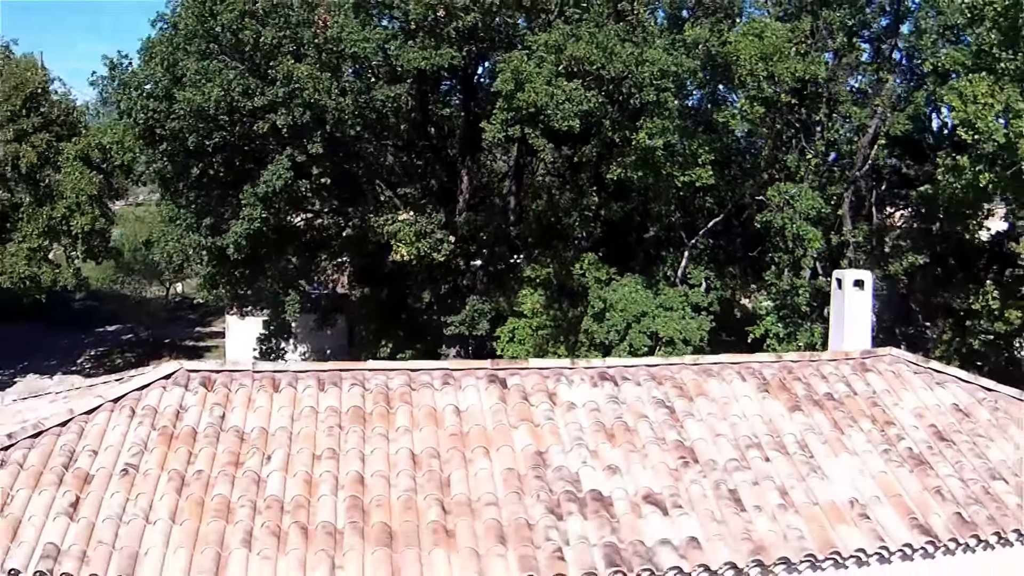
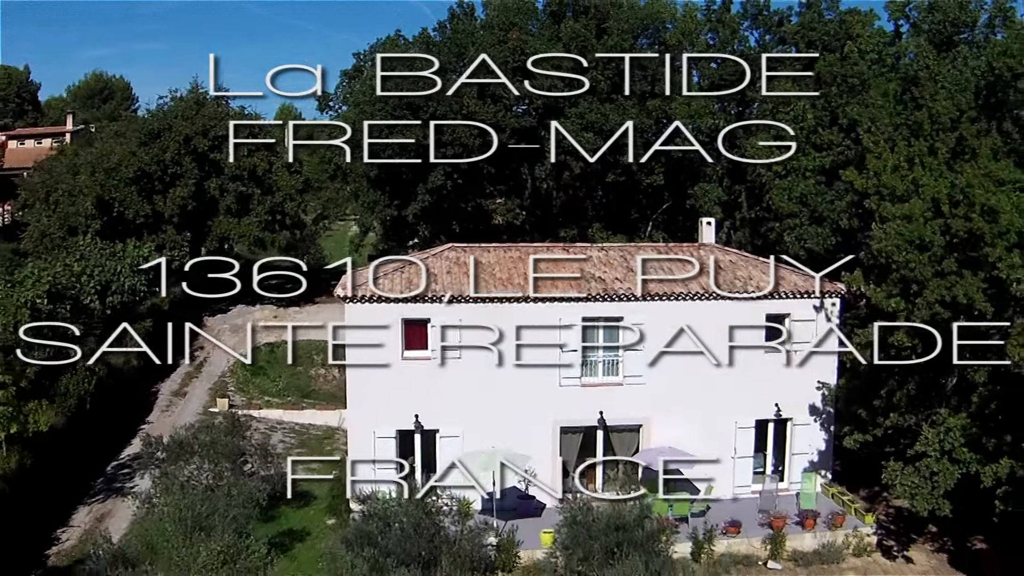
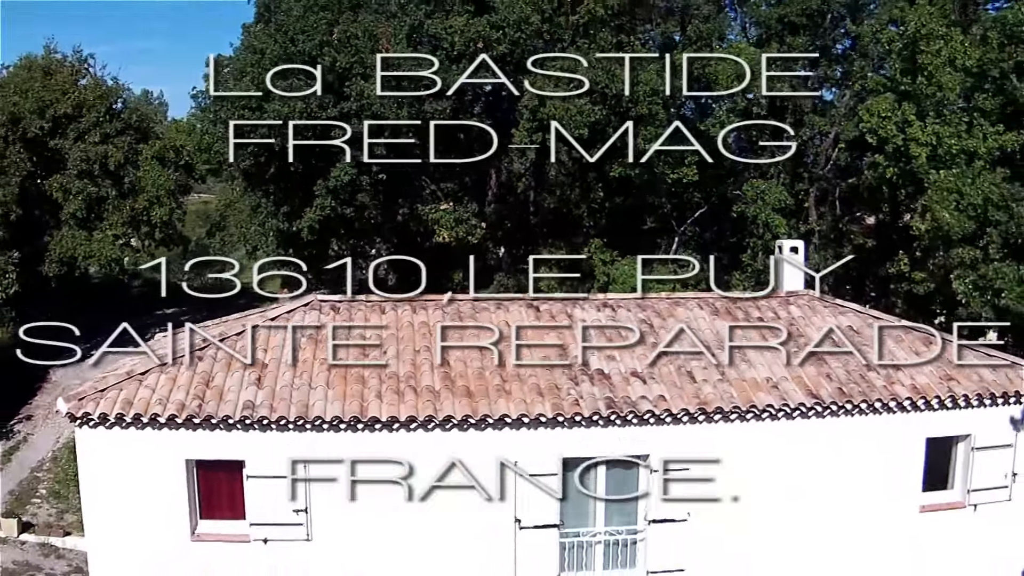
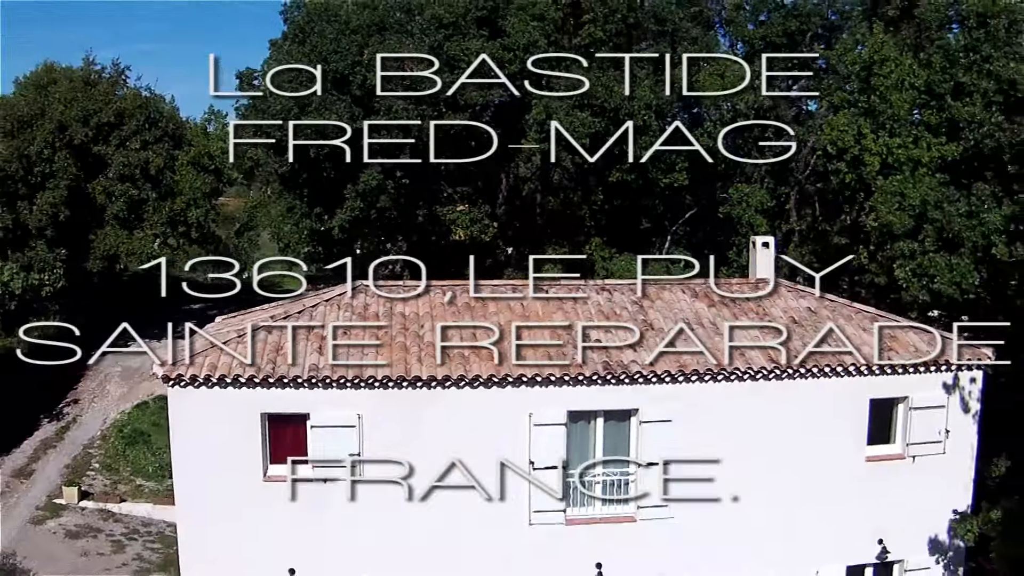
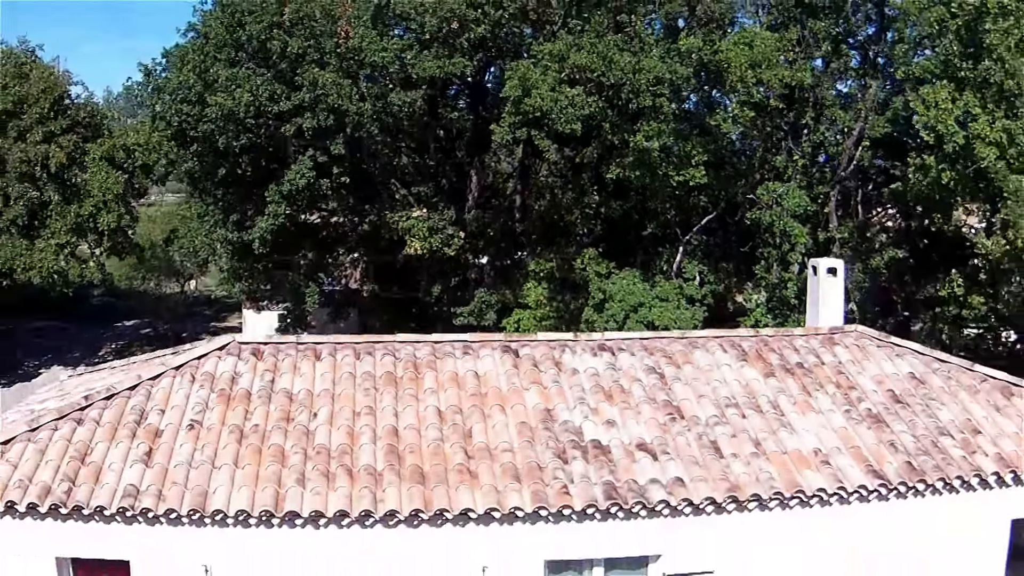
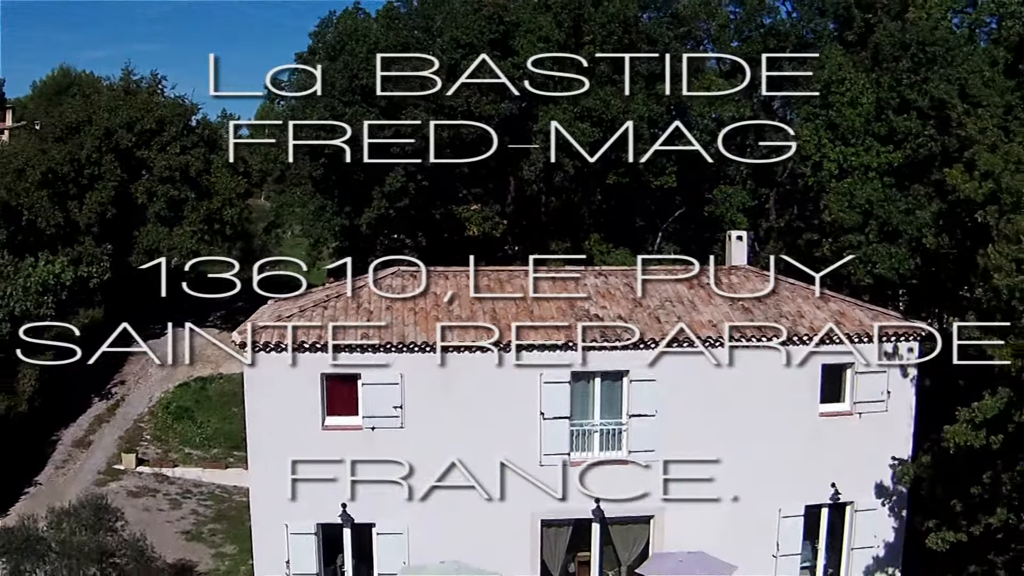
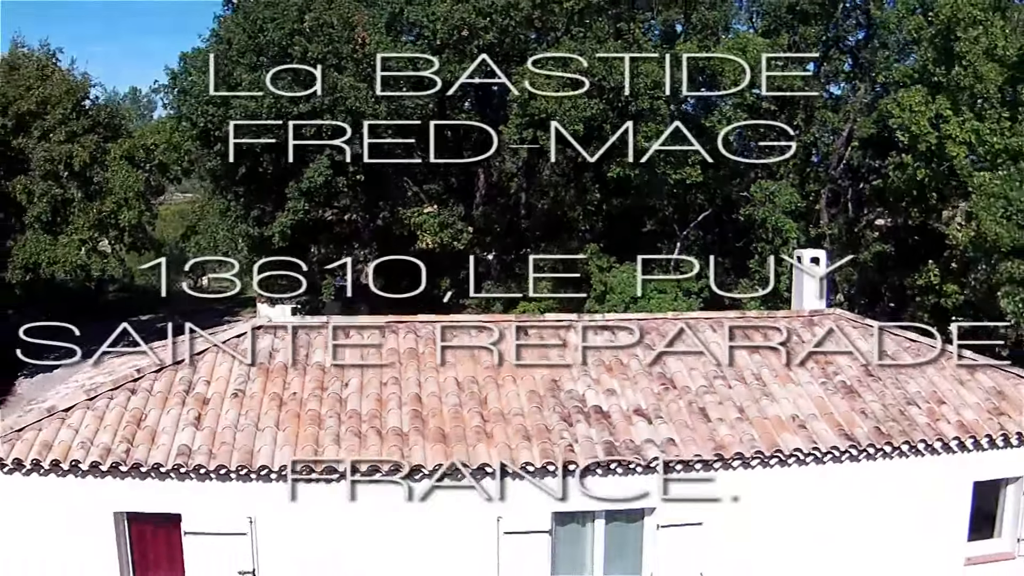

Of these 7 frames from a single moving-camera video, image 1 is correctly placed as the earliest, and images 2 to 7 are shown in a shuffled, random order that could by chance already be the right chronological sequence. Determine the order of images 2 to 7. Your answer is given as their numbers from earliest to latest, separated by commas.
5, 7, 3, 4, 6, 2
